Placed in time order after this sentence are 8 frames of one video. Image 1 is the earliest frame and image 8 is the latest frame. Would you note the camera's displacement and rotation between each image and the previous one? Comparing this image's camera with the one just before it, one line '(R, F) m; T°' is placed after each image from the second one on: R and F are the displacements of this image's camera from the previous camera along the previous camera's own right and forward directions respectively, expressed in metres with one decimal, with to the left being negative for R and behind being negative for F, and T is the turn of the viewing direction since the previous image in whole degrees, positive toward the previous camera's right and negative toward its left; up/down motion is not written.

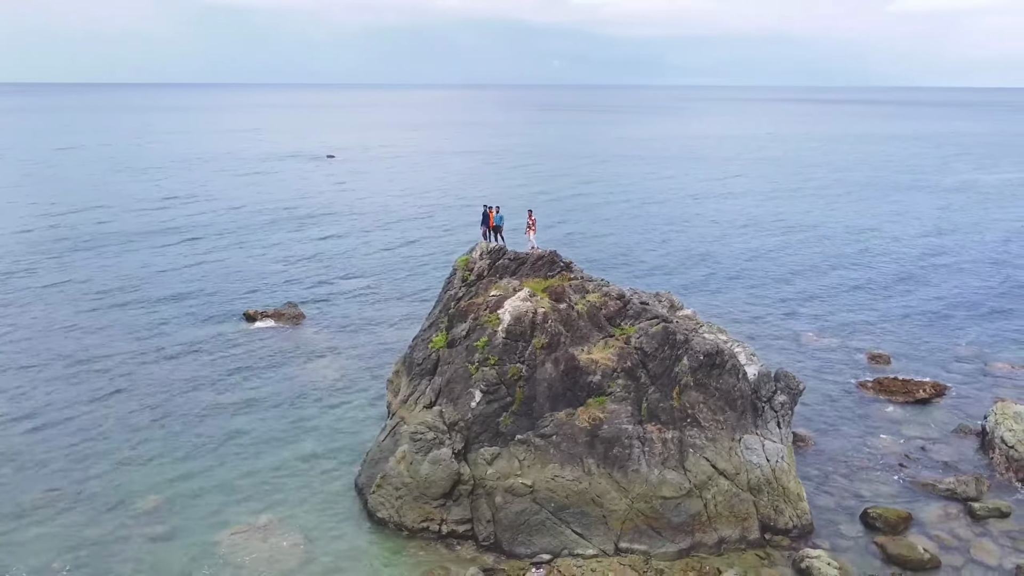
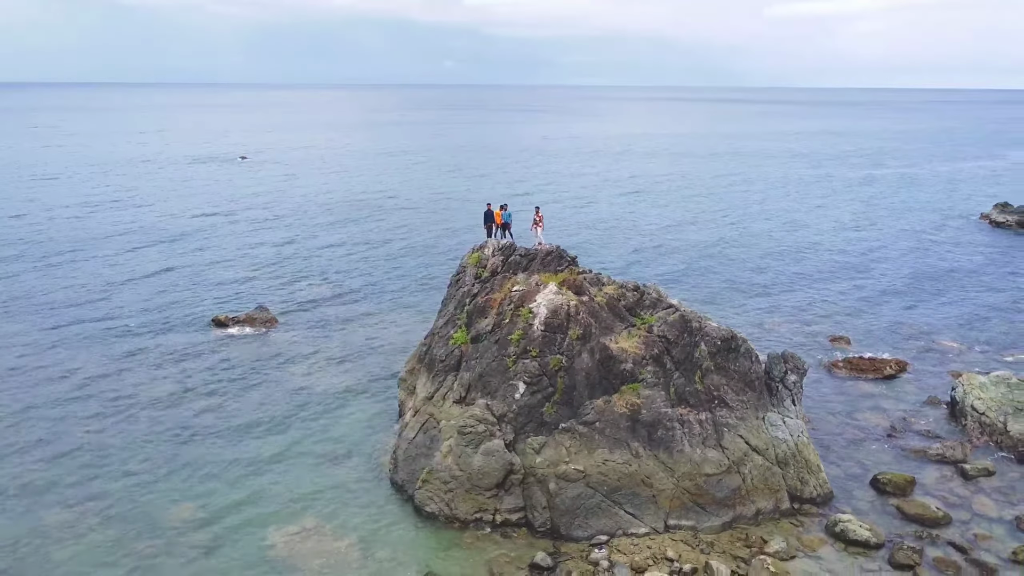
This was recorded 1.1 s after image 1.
(-4.5, -0.5) m; +7°
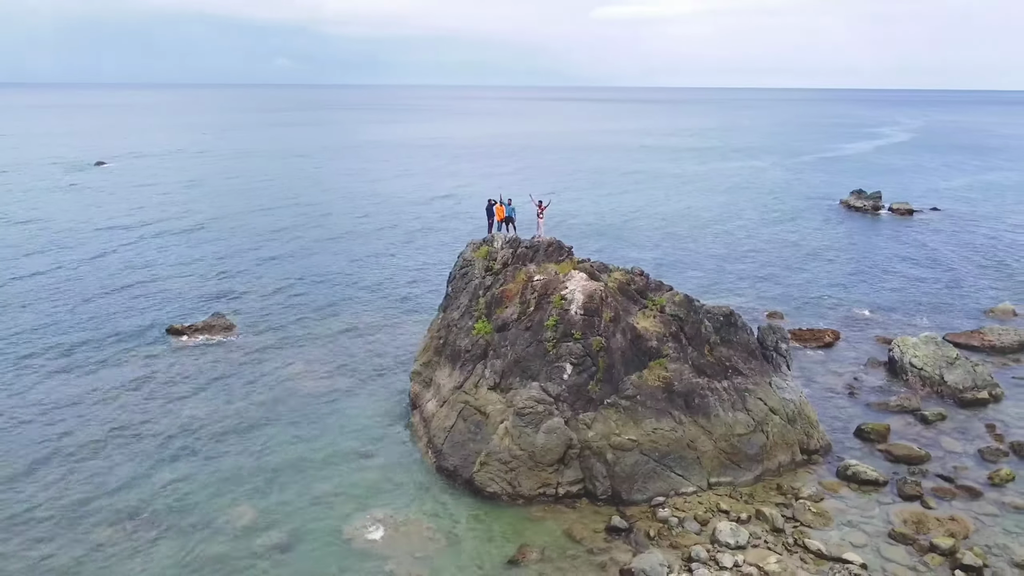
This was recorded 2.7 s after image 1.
(-6.6, -1.0) m; +11°
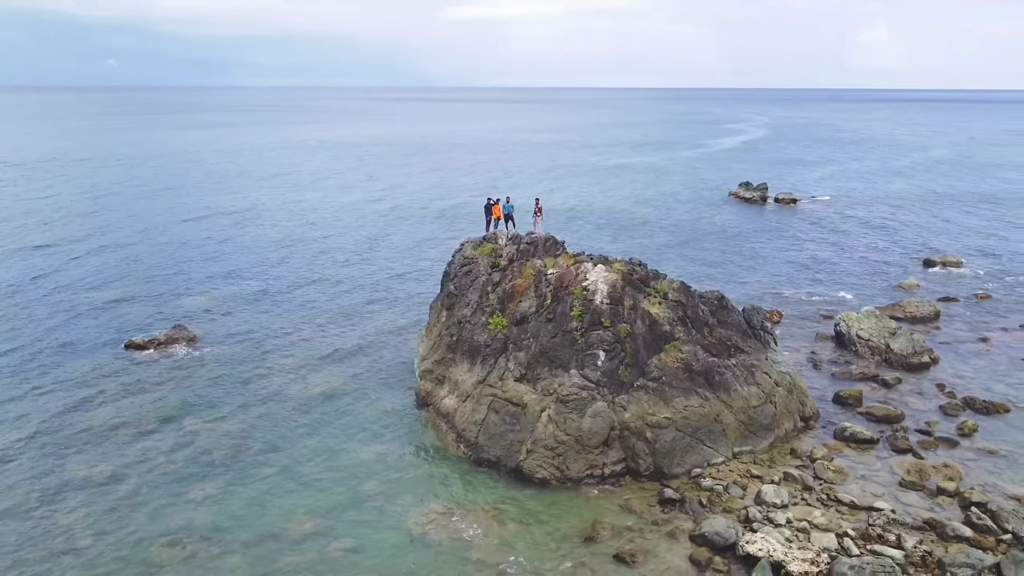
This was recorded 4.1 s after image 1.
(-6.0, -0.5) m; +10°
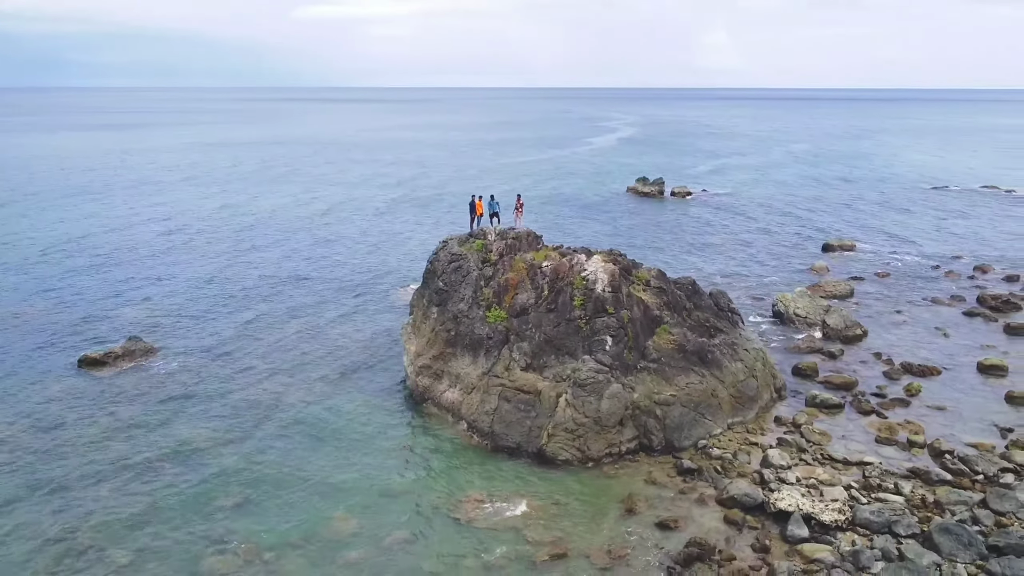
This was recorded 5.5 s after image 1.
(-5.3, -0.7) m; +9°
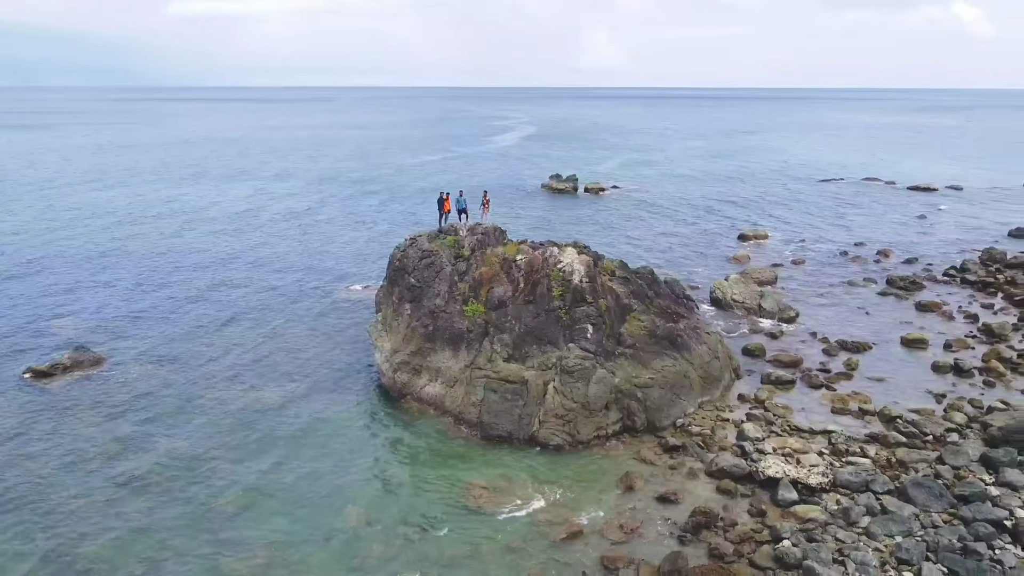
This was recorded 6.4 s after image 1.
(-3.6, -0.6) m; +8°
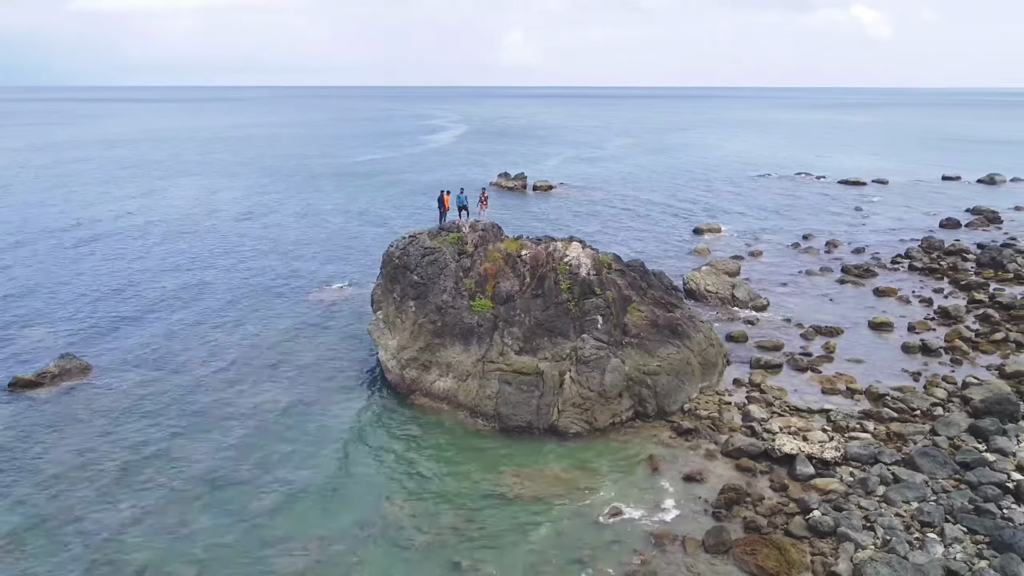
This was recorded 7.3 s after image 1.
(-3.5, -0.5) m; +5°
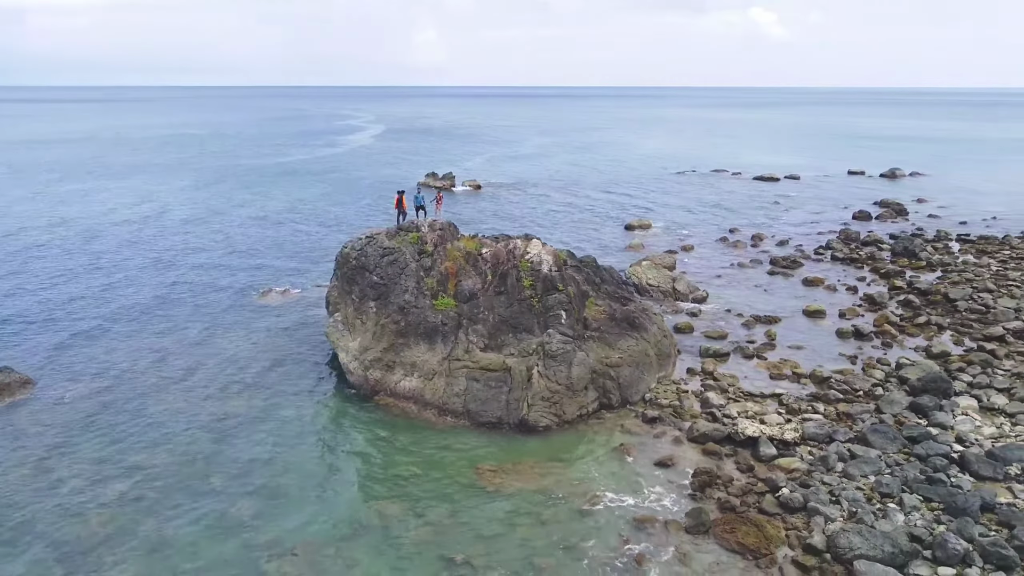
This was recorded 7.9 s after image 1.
(-2.0, -0.4) m; +6°
